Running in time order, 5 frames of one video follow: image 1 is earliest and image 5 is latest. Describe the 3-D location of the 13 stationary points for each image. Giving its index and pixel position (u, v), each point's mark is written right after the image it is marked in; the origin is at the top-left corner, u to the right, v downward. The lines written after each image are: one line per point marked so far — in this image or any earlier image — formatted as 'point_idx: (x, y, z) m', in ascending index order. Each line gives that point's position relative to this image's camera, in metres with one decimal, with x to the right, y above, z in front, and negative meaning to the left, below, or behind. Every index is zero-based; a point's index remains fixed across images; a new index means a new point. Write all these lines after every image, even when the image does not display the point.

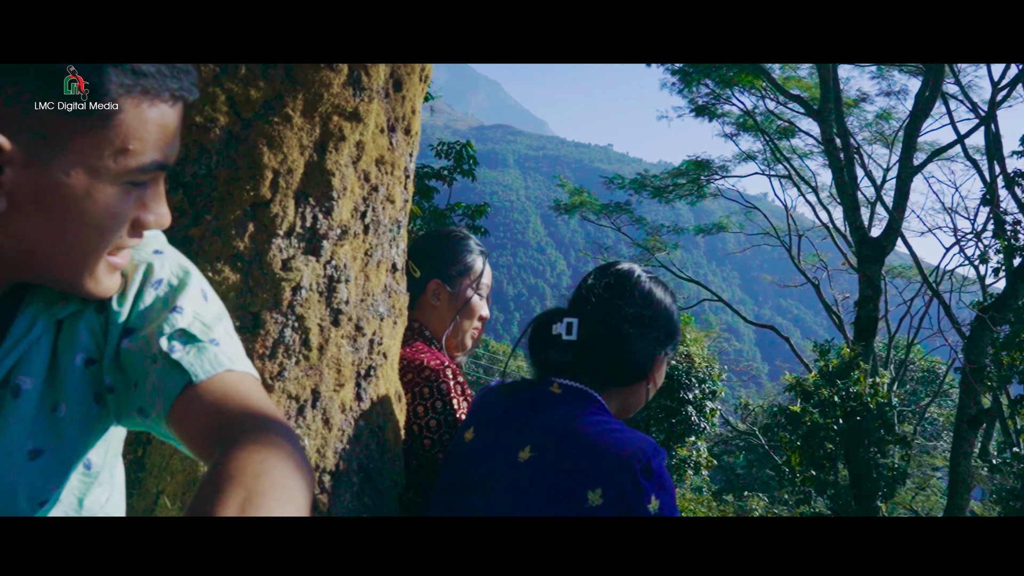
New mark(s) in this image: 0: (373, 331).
0: (-0.4, -0.1, +2.1) m
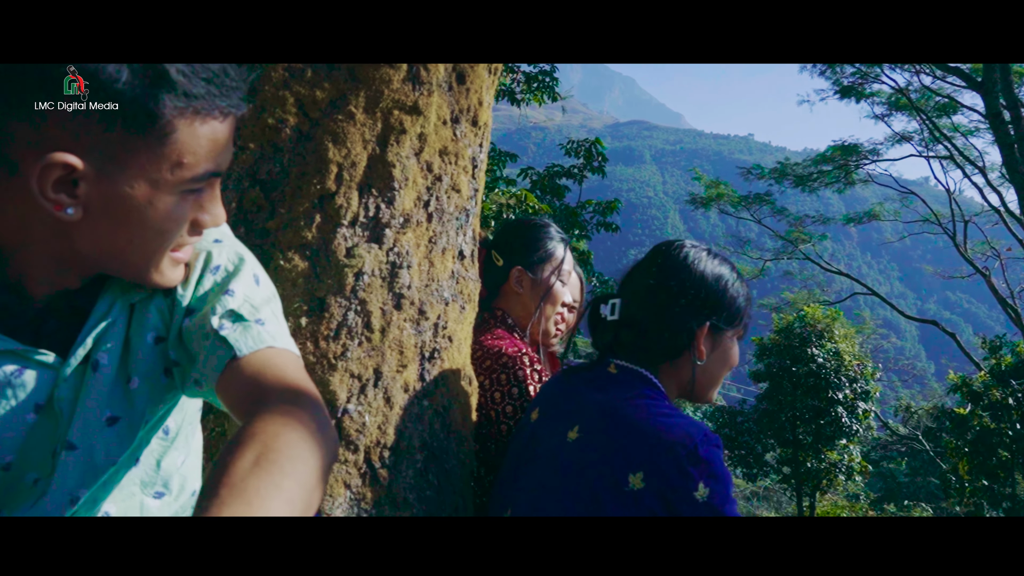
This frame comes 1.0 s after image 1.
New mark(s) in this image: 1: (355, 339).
0: (-0.2, -0.1, +2.2) m
1: (-0.4, -0.1, +2.0) m
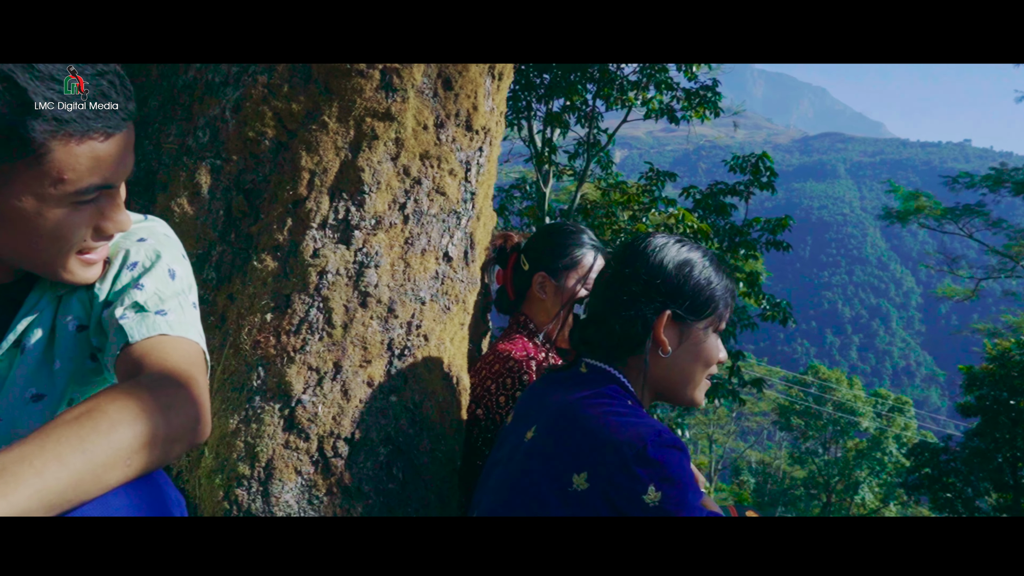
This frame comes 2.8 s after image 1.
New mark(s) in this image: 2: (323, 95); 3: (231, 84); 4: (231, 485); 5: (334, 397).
0: (-0.3, -0.1, +2.3) m
1: (-0.5, -0.1, +2.1) m
2: (-0.5, +0.5, +2.2) m
3: (-0.8, +0.6, +2.2) m
4: (-0.7, -0.5, +2.0) m
5: (-0.5, -0.3, +2.1) m
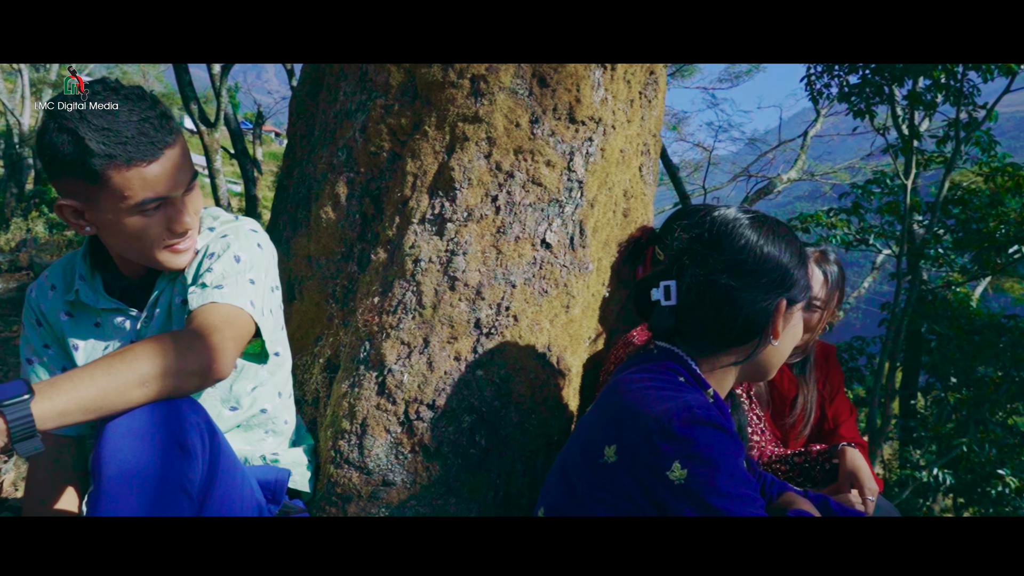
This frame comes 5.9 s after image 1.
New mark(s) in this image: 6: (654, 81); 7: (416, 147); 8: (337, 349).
0: (0.0, 0.0, +2.5) m
1: (-0.3, -0.1, +2.5) m
2: (-0.3, +0.6, +2.6) m
3: (-0.5, +0.6, +2.7) m
4: (-0.5, -0.5, +2.4) m
5: (-0.3, -0.2, +2.4) m
6: (+0.5, +0.8, +3.0) m
7: (-0.3, +0.5, +2.6) m
8: (-0.6, -0.2, +2.6) m
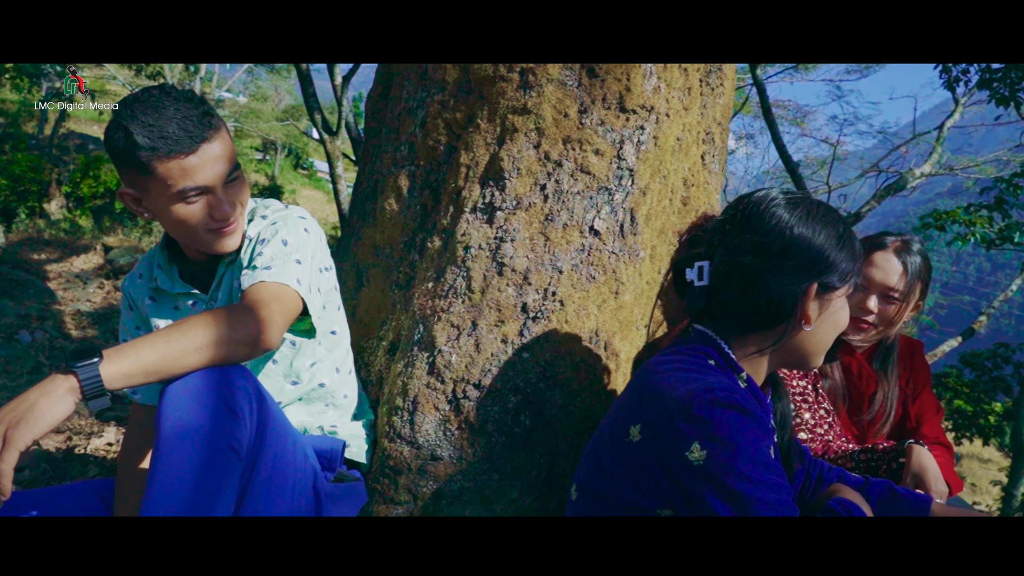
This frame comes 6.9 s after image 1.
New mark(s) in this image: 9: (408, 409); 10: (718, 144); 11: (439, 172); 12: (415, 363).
0: (+0.1, 0.0, +2.6) m
1: (-0.2, 0.0, +2.6) m
2: (-0.1, +0.6, +2.7) m
3: (-0.3, +0.6, +2.9) m
4: (-0.4, -0.4, +2.6) m
5: (-0.1, -0.2, +2.5) m
6: (+0.8, +0.8, +3.0) m
7: (-0.1, +0.5, +2.7) m
8: (-0.4, -0.2, +2.8) m
9: (-0.3, -0.4, +2.5) m
10: (+0.8, +0.6, +3.1) m
11: (-0.3, +0.4, +2.8) m
12: (-0.3, -0.2, +2.6) m
